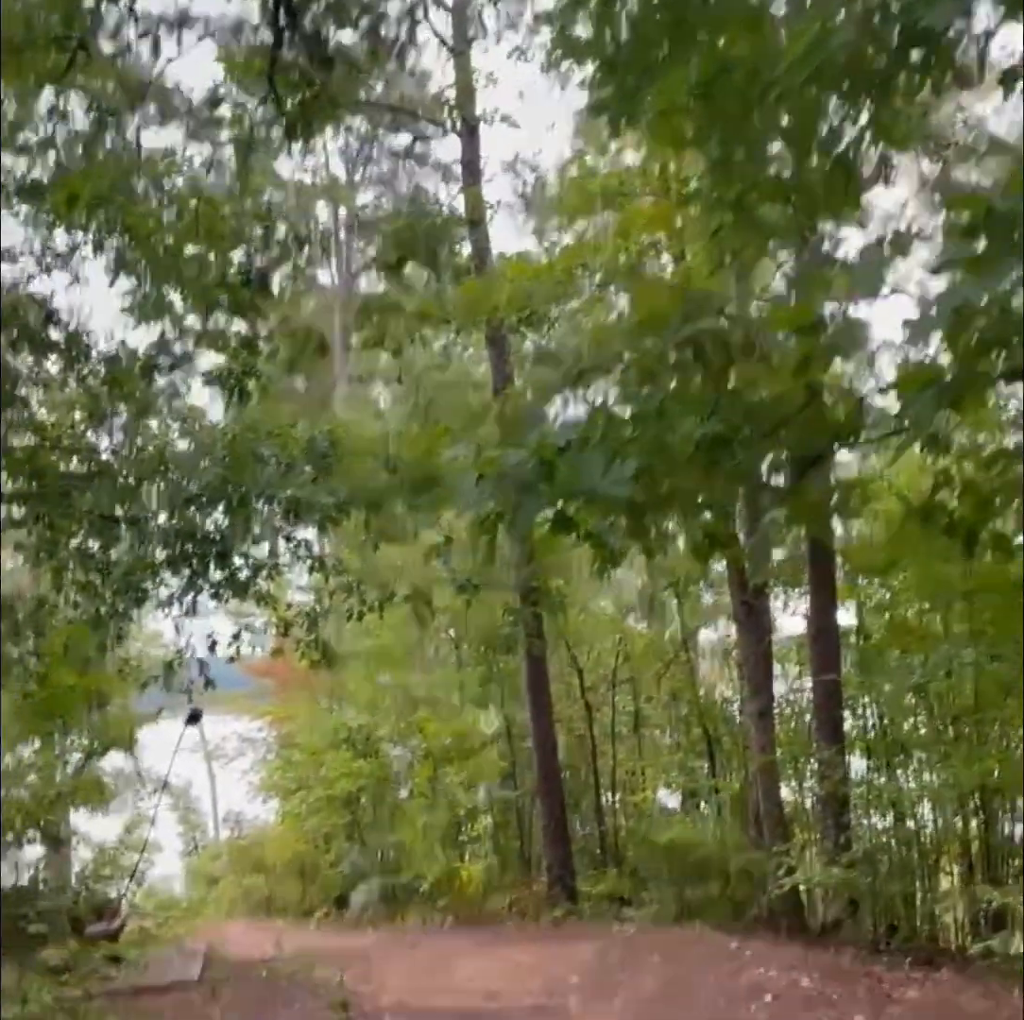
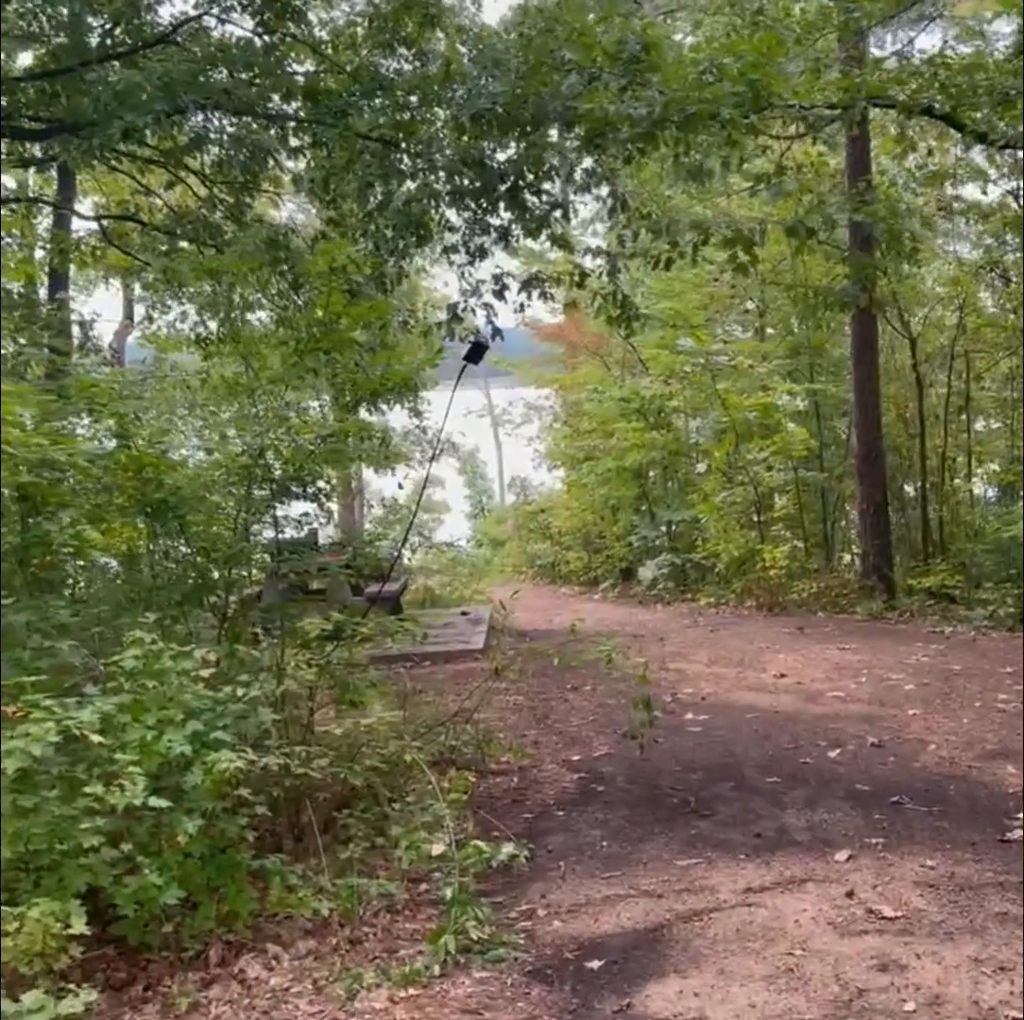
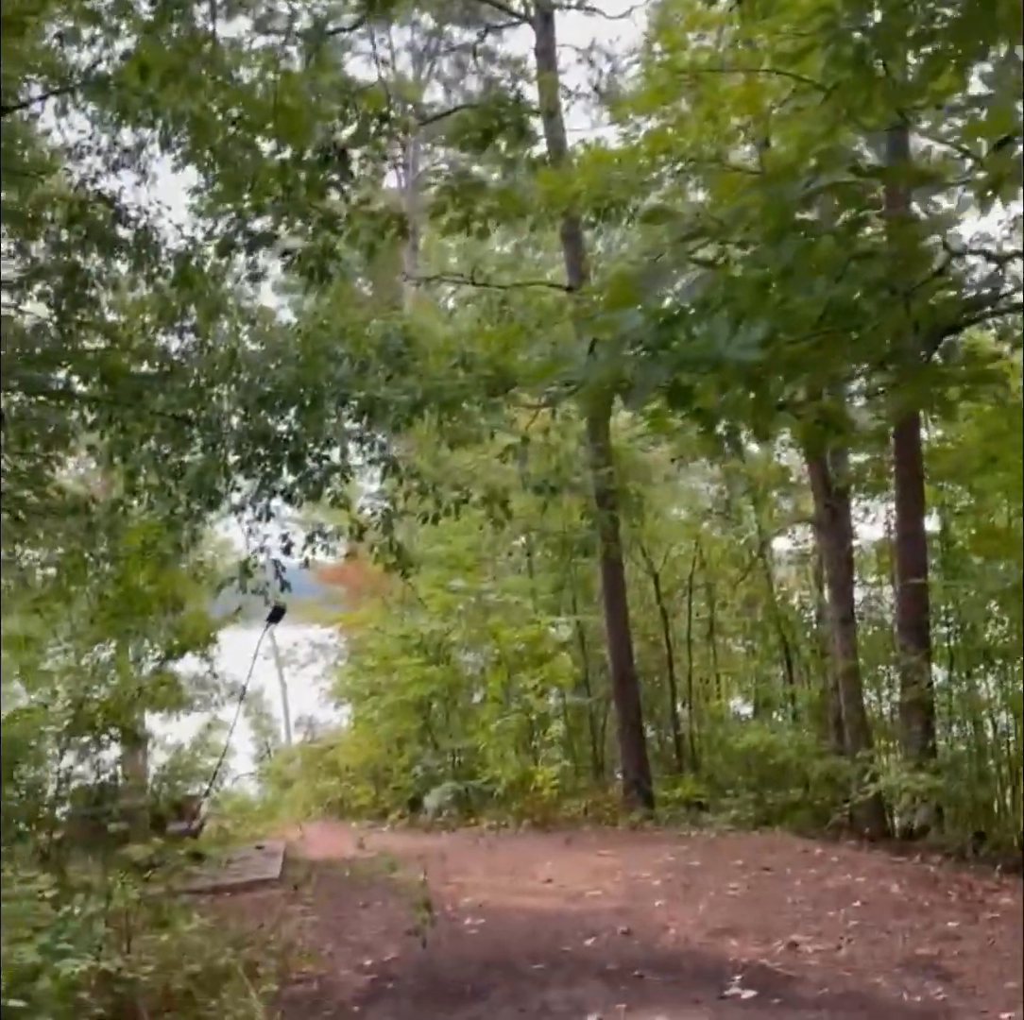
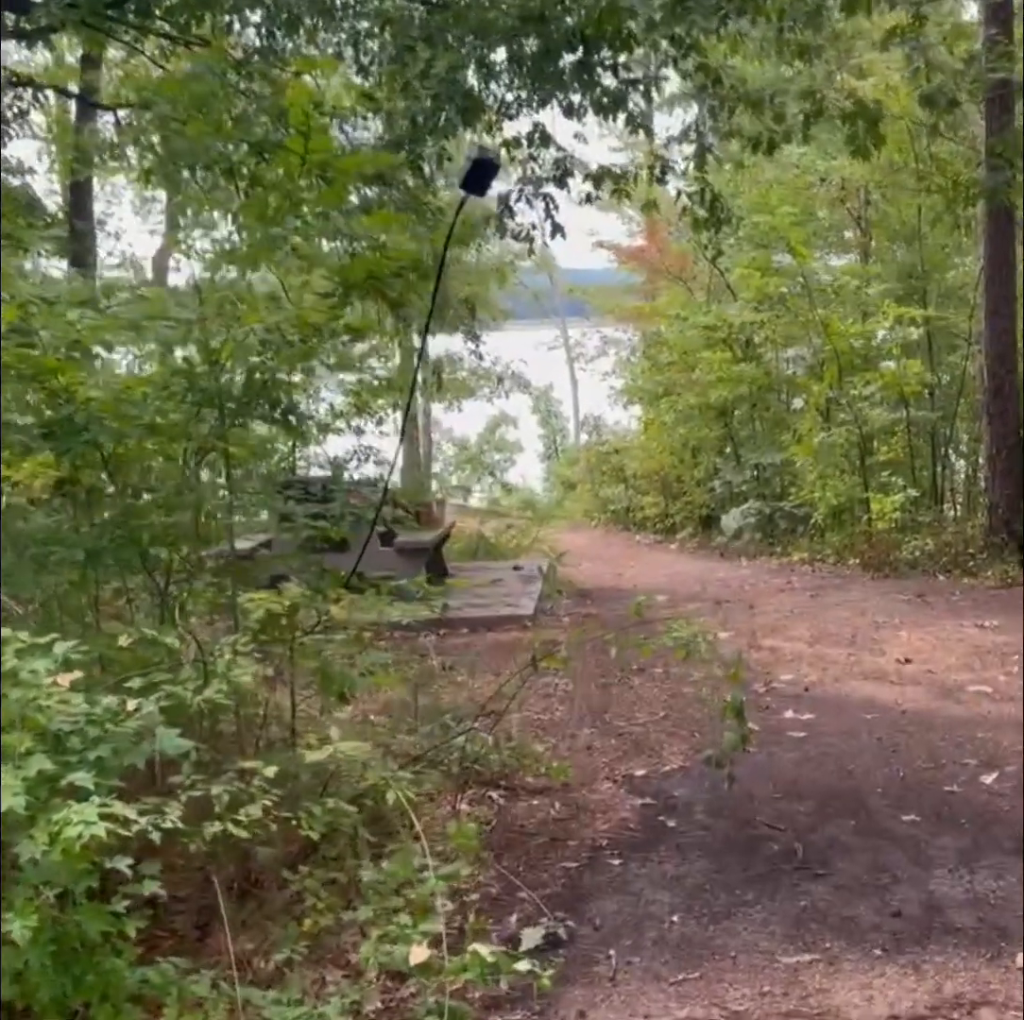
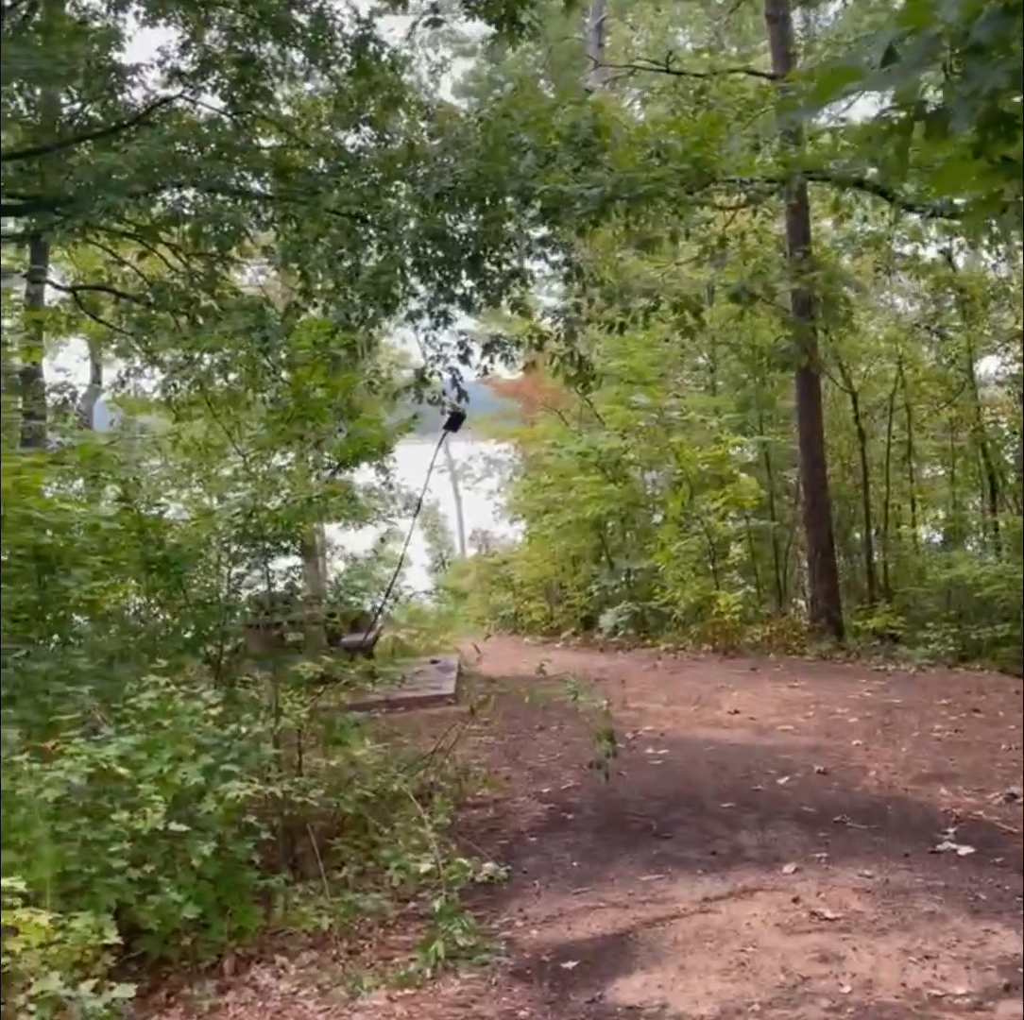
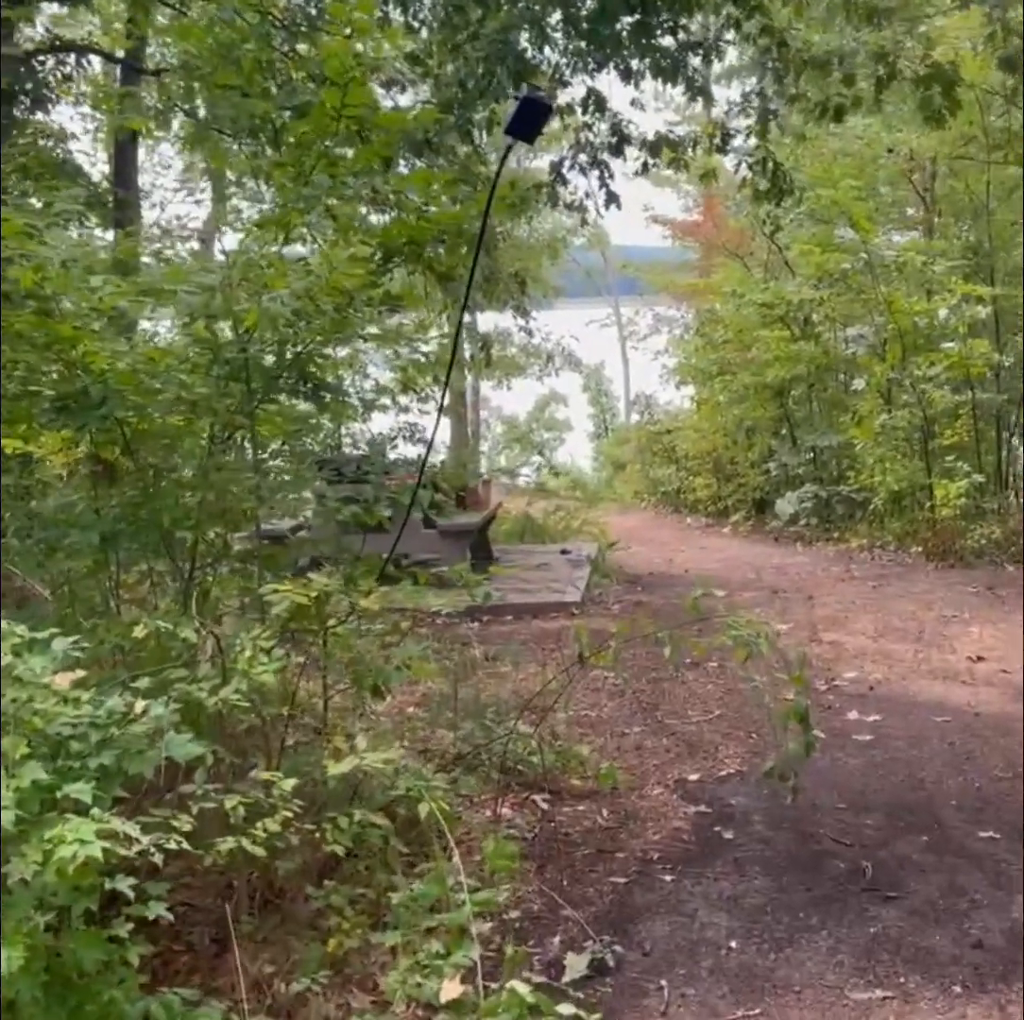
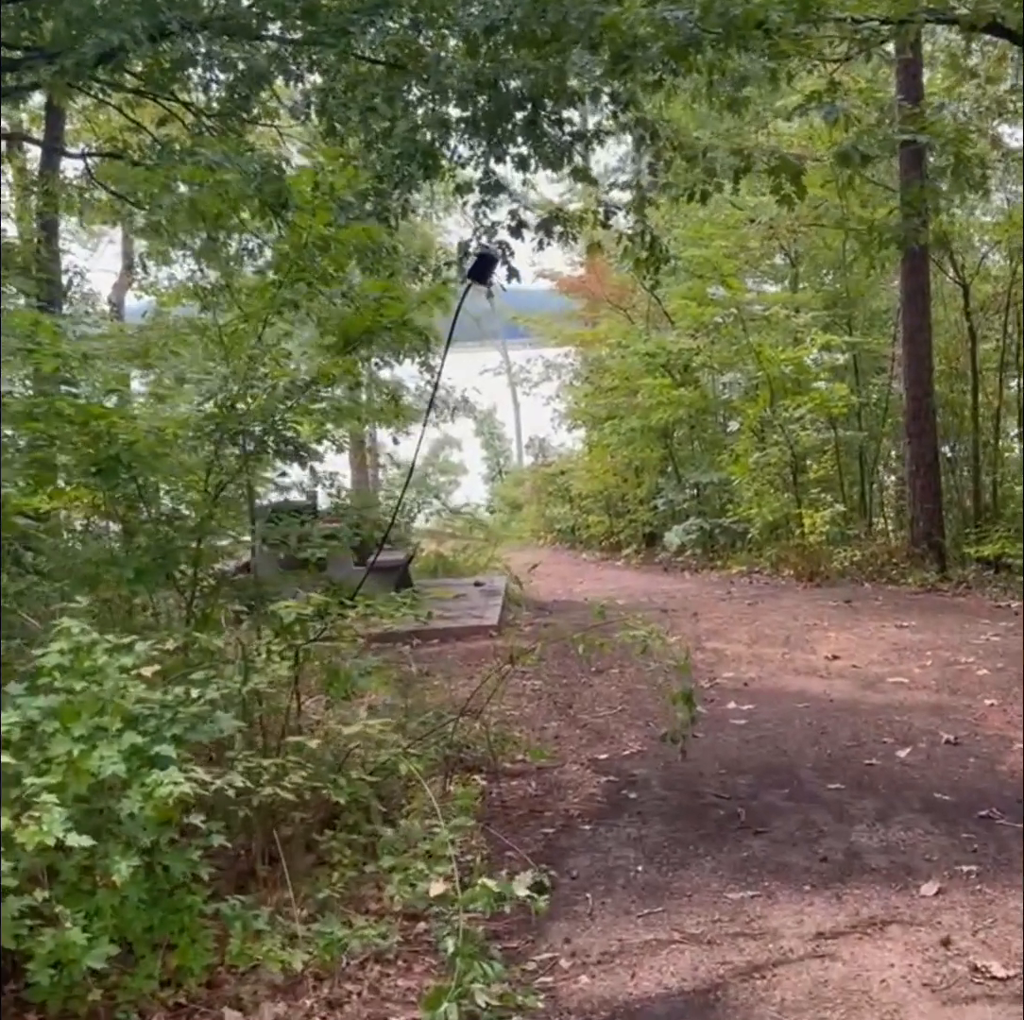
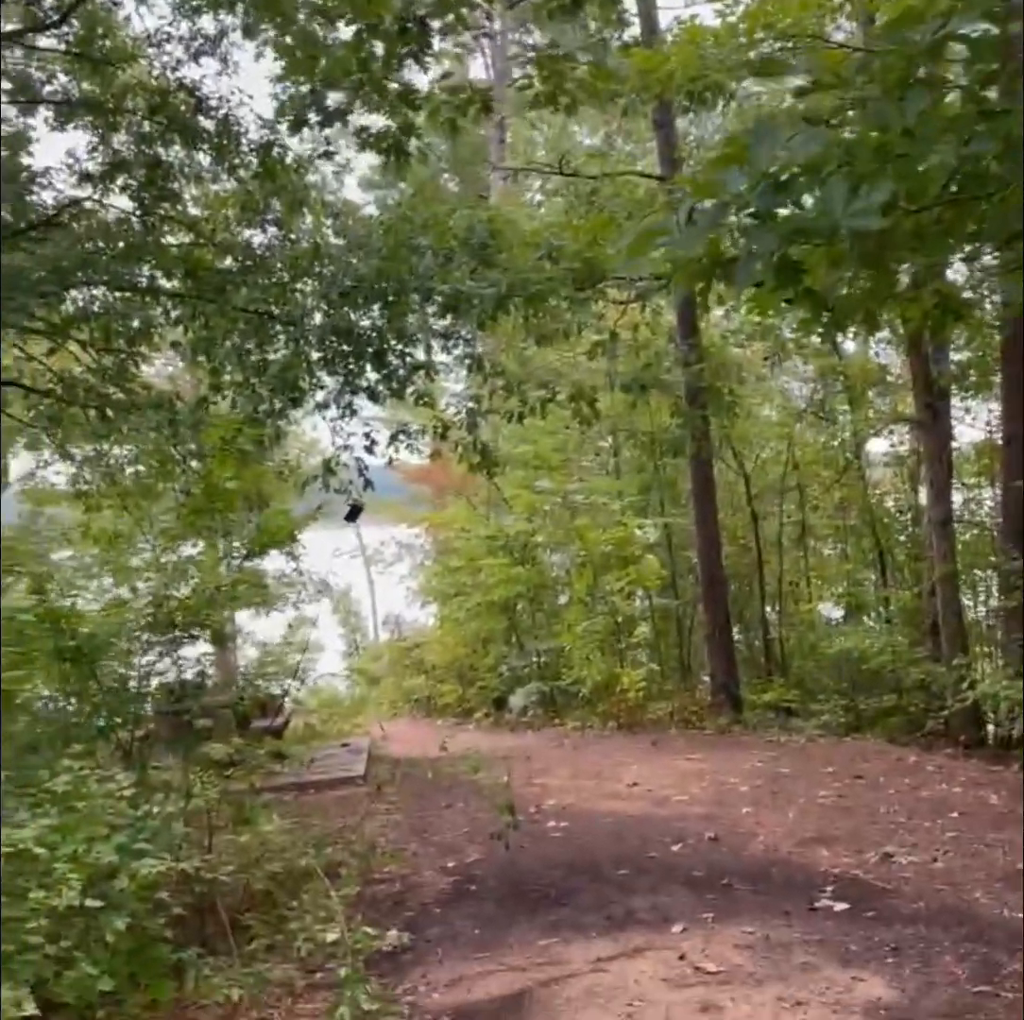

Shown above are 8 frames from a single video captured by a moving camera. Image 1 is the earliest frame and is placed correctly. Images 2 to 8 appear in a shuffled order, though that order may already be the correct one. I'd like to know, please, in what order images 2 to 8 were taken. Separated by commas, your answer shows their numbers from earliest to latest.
3, 8, 5, 2, 7, 4, 6
